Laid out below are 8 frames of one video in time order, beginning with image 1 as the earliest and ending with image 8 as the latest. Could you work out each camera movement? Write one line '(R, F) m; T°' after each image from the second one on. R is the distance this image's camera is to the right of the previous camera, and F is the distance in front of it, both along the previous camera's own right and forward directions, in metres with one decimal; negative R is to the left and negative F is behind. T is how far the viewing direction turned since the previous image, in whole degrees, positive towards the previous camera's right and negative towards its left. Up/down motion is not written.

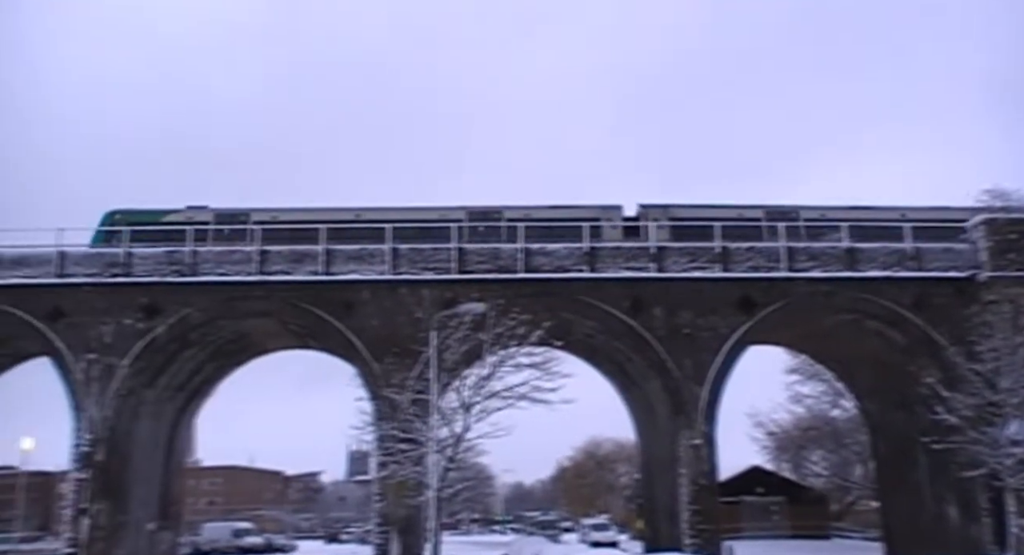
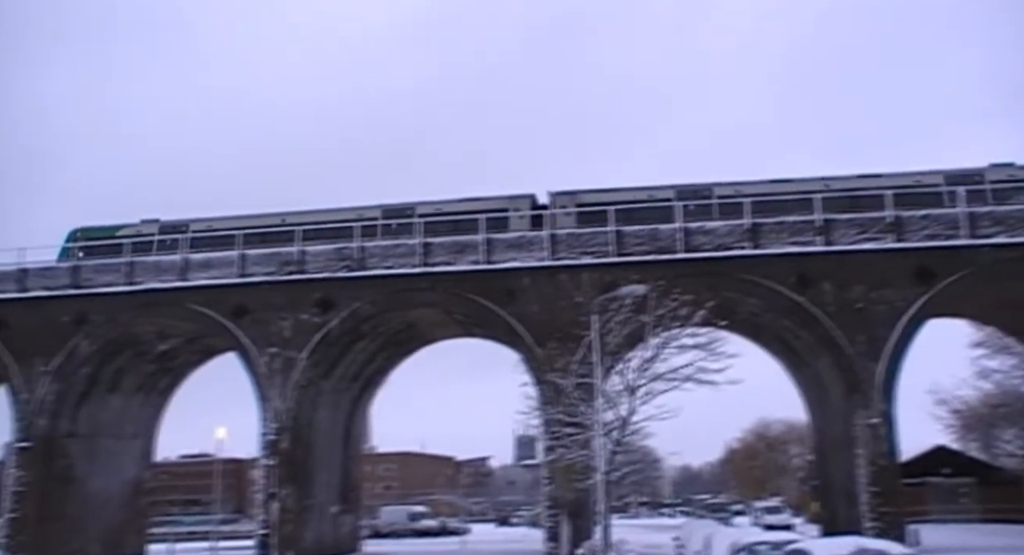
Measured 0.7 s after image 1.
(-0.2, 0.0) m; -9°
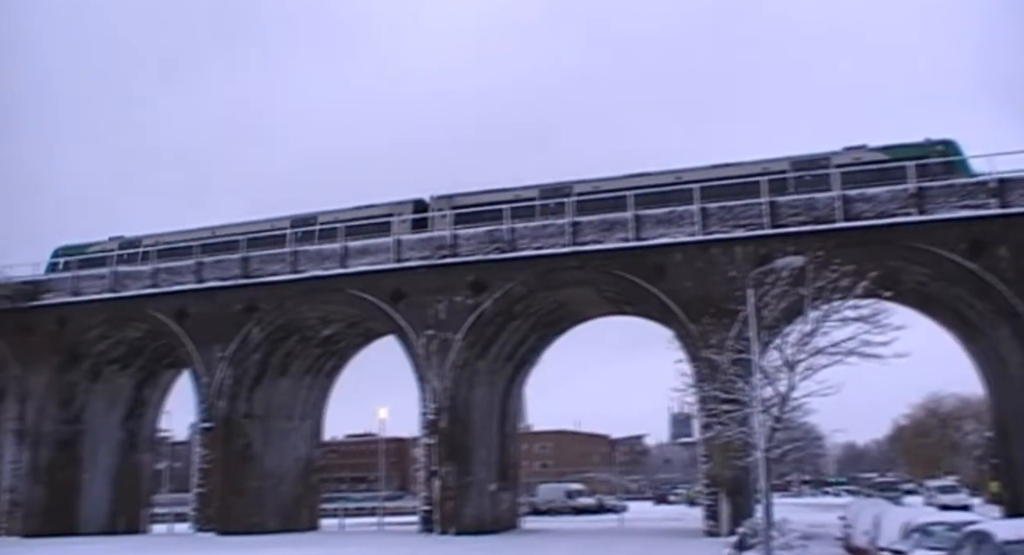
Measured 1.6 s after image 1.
(-0.2, 0.0) m; -9°
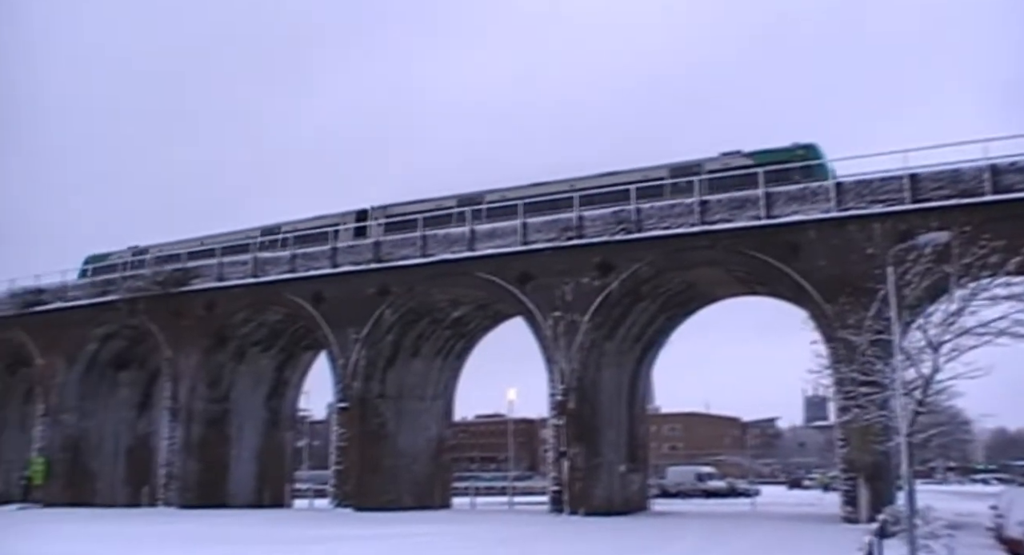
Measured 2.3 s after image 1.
(-0.2, 0.0) m; -7°
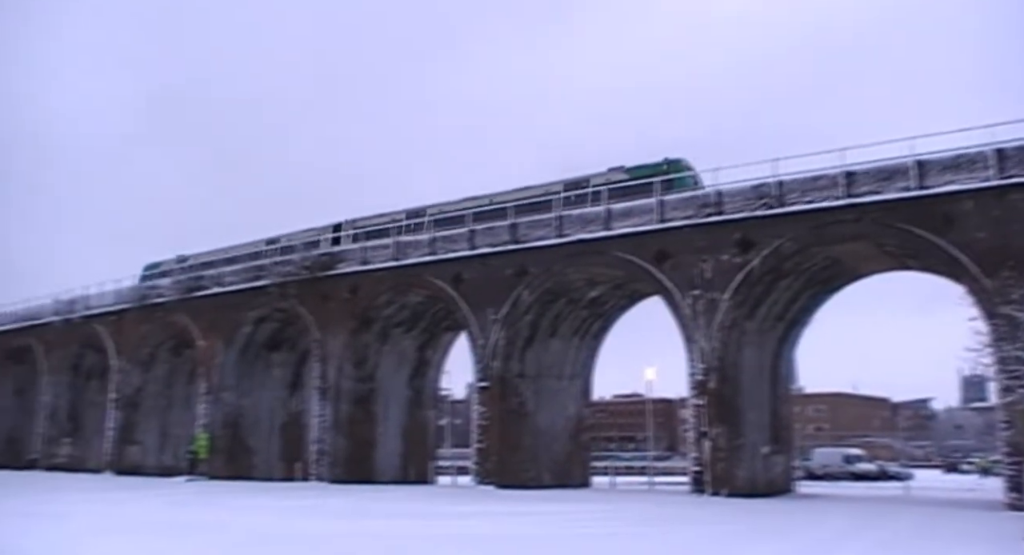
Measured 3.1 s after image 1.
(-0.3, 0.0) m; -8°
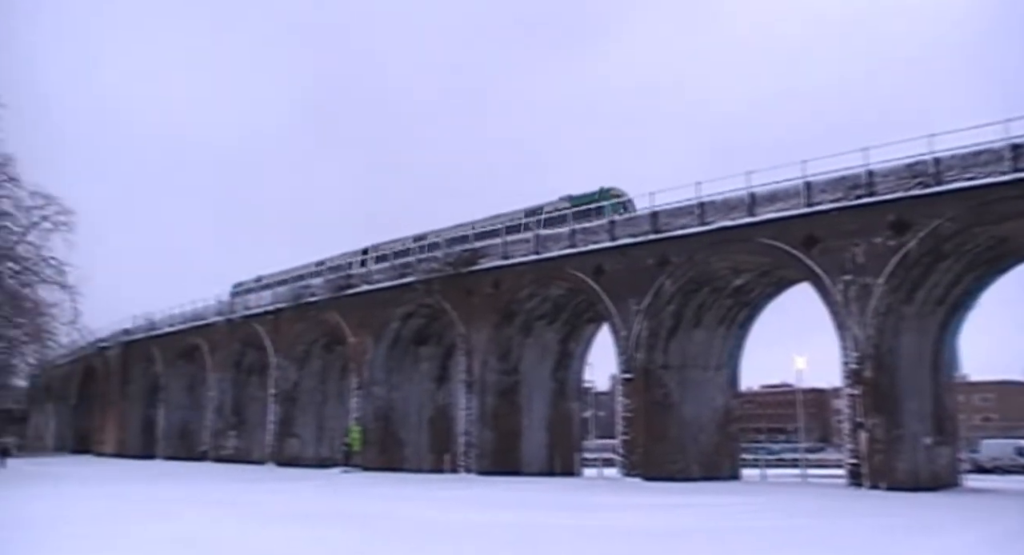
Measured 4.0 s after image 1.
(-0.3, 0.0) m; -8°
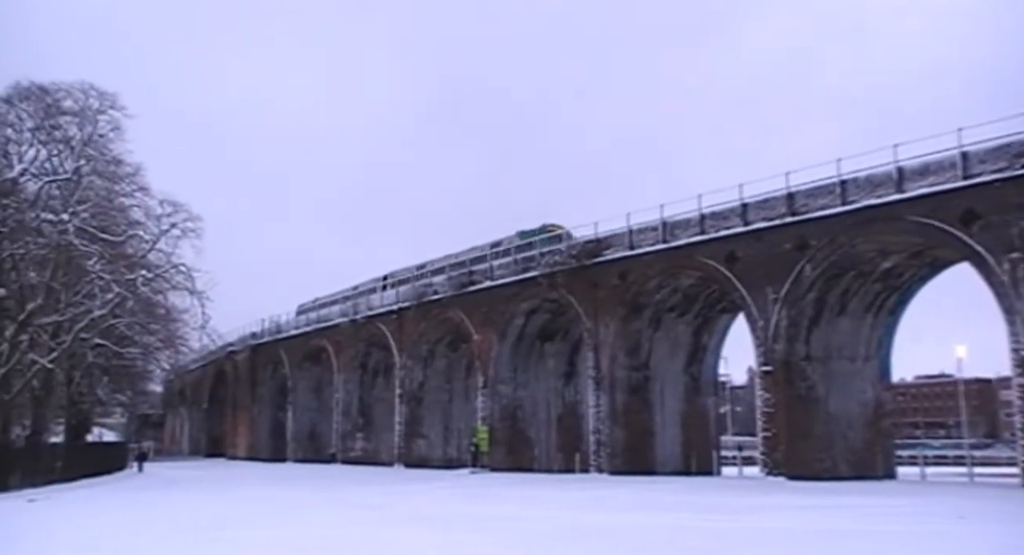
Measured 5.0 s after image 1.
(-0.2, +1.0) m; -7°
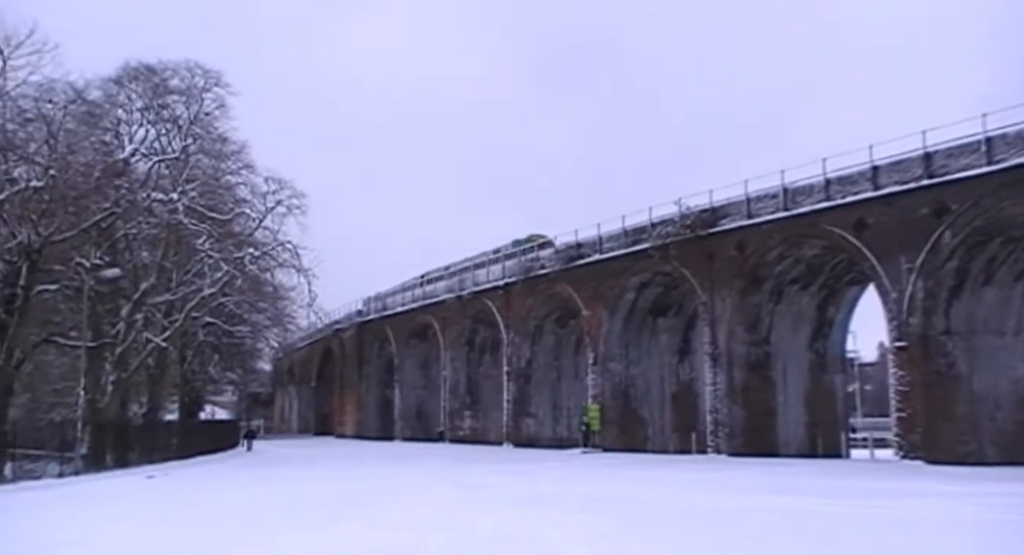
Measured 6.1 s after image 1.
(-0.2, +1.0) m; -6°
